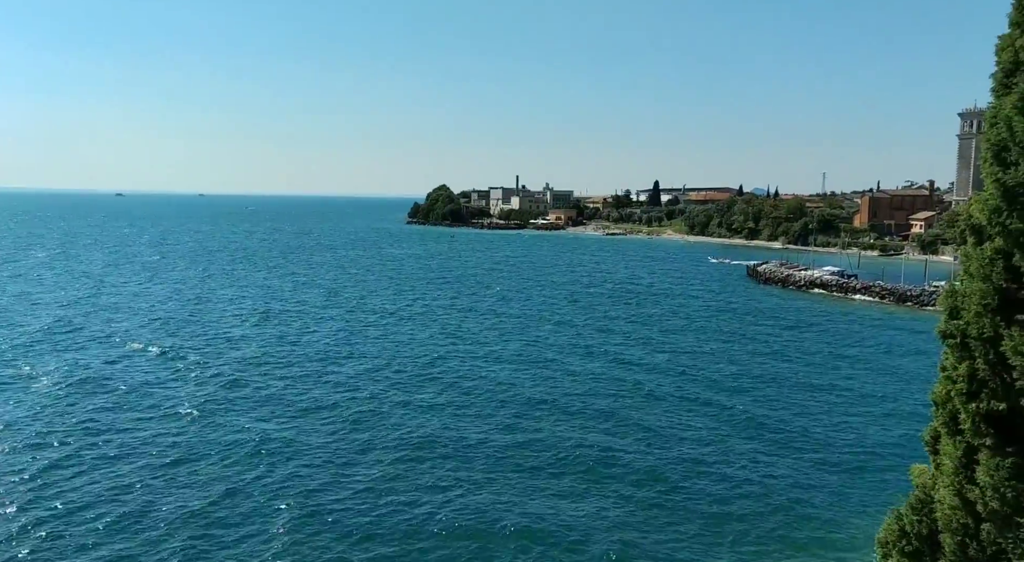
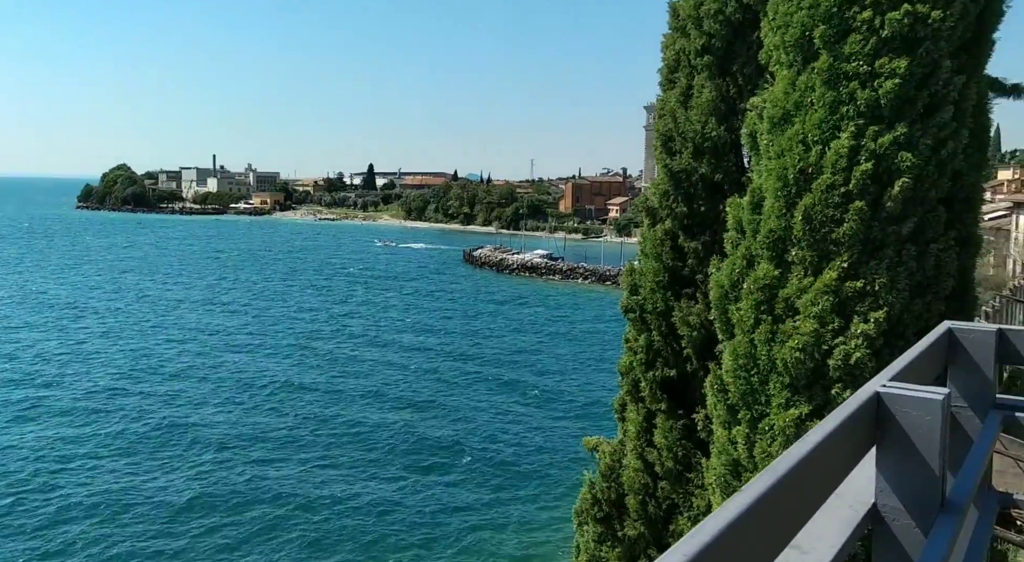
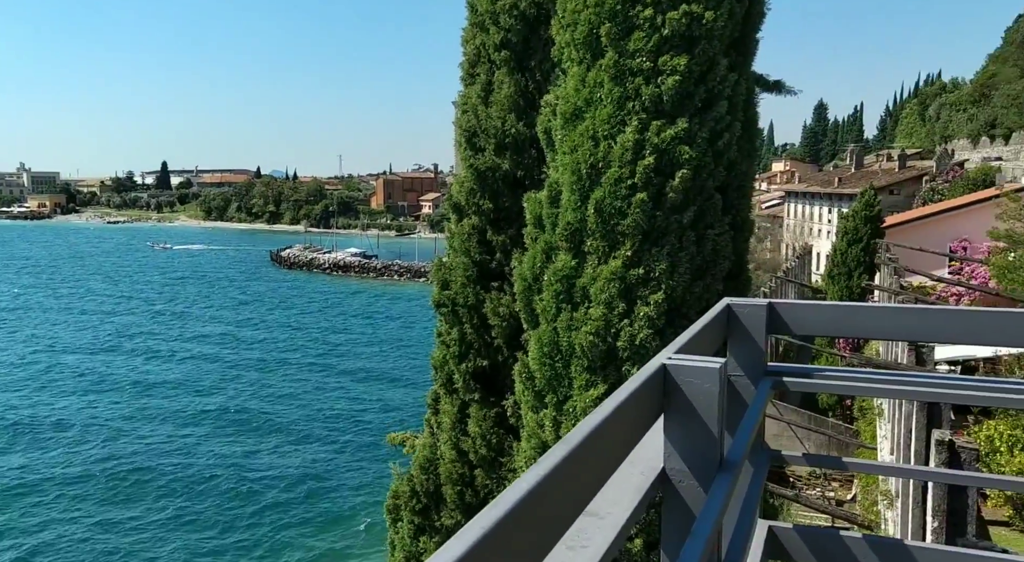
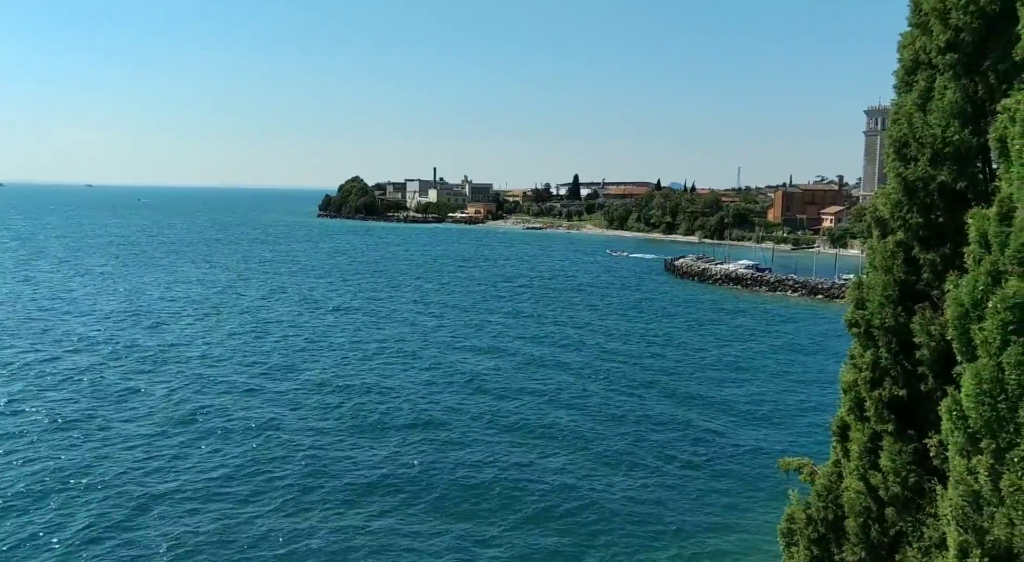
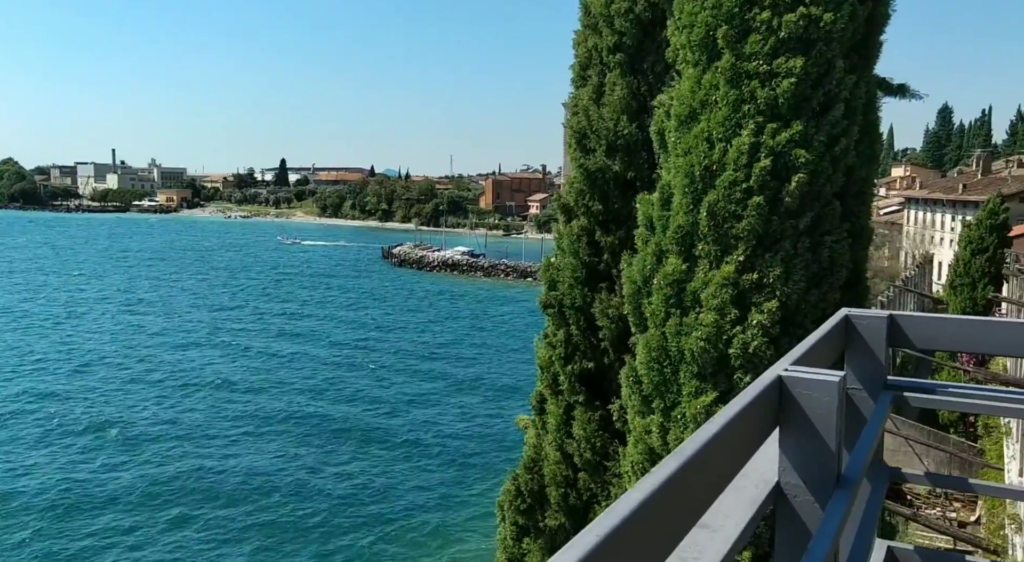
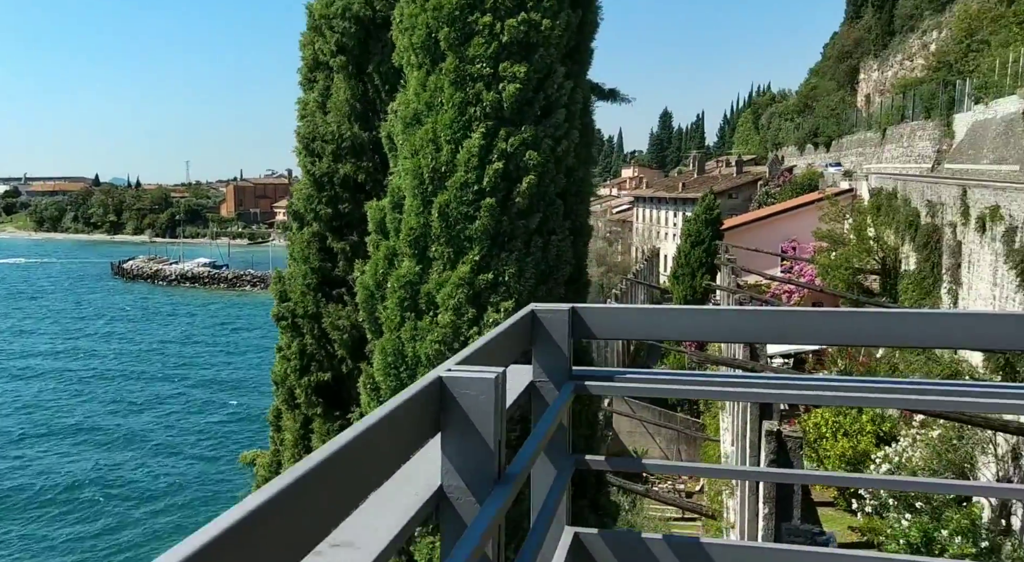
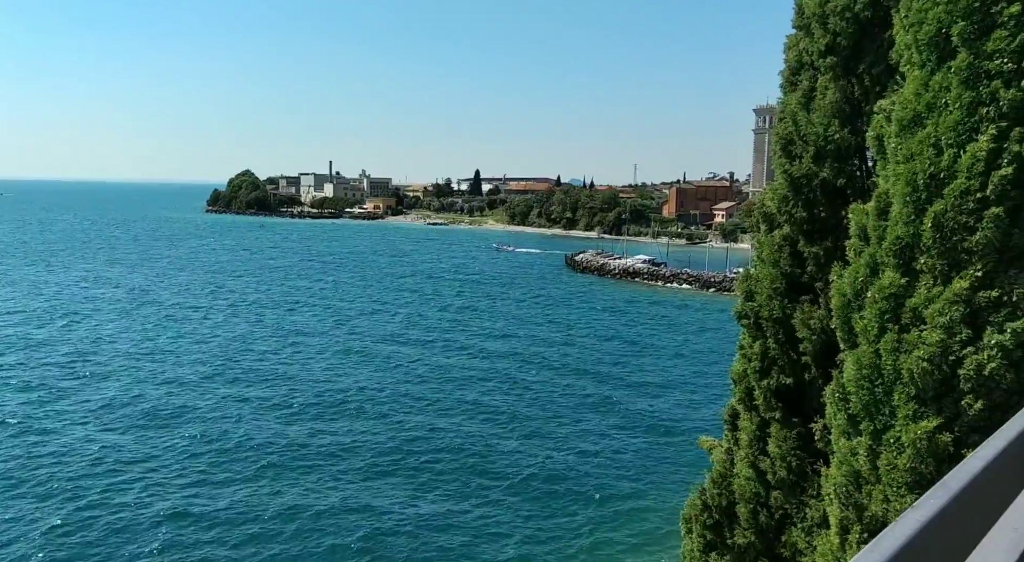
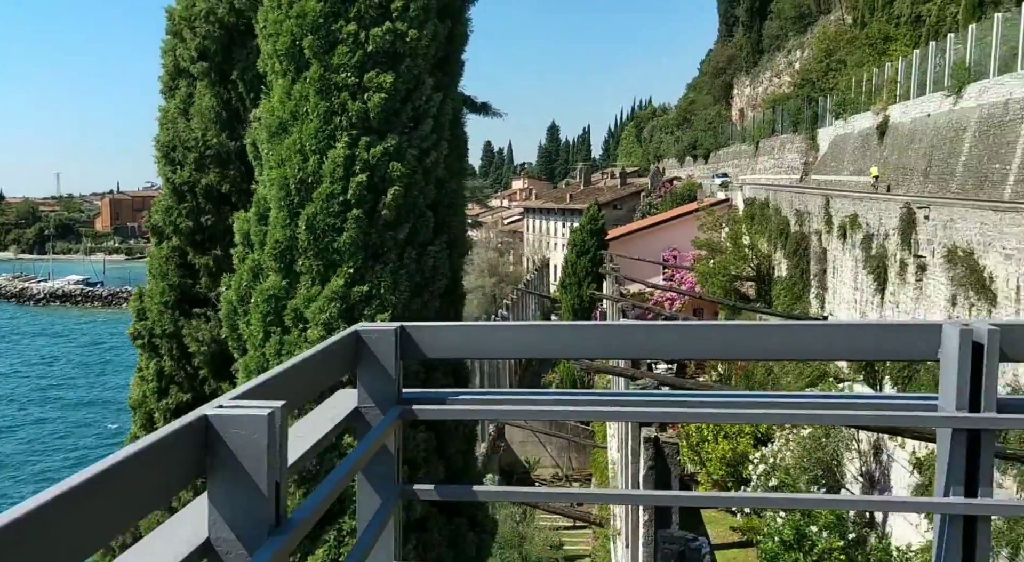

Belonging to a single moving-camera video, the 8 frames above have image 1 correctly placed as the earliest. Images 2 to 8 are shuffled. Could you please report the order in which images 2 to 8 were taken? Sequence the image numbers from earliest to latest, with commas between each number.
4, 7, 2, 5, 3, 6, 8
